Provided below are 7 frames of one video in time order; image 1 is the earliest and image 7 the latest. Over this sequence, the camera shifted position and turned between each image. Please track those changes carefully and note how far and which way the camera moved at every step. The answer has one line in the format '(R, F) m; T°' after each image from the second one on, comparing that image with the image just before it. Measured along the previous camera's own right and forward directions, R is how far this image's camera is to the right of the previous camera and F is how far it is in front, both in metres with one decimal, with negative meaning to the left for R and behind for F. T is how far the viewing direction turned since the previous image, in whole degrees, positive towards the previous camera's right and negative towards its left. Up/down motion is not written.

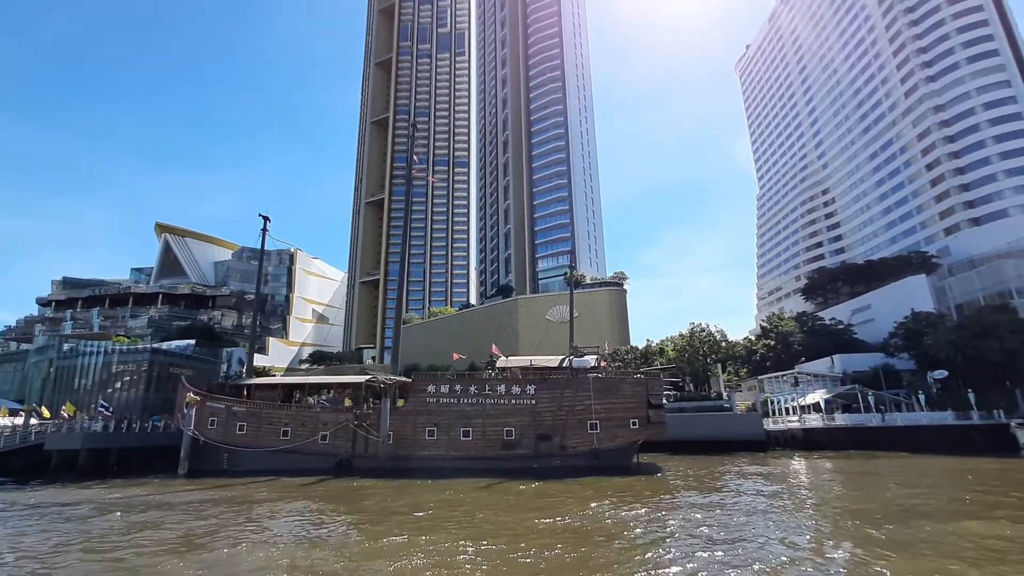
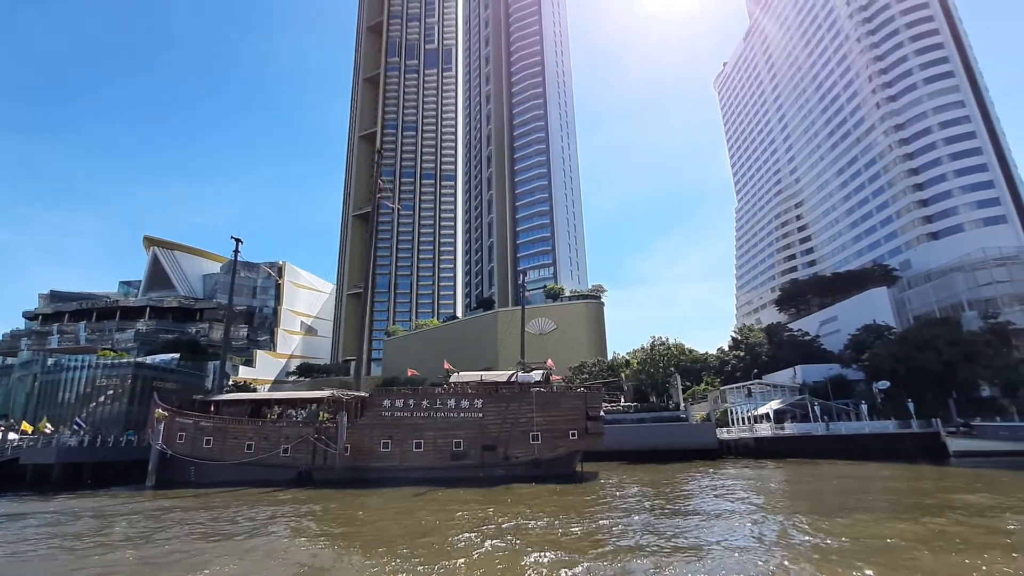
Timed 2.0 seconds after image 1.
(+1.7, -1.2) m; +1°
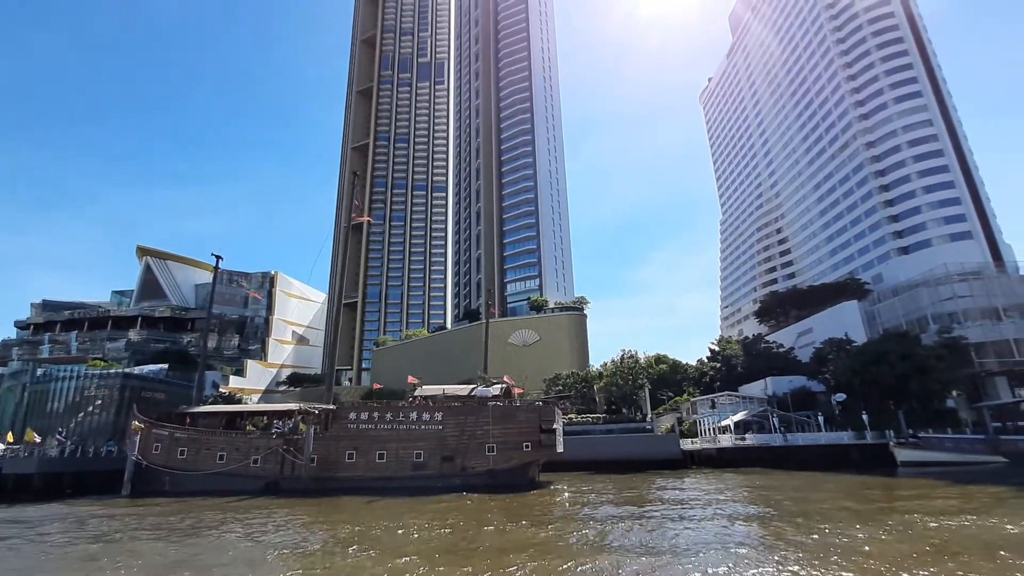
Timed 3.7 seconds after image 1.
(+1.5, -1.1) m; 0°
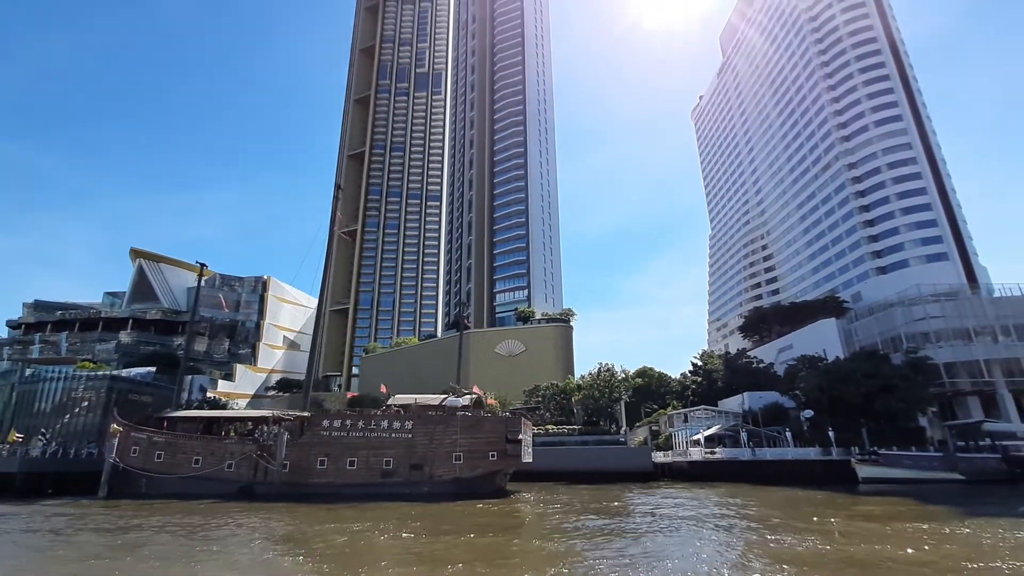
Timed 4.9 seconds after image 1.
(+1.0, -0.7) m; 0°
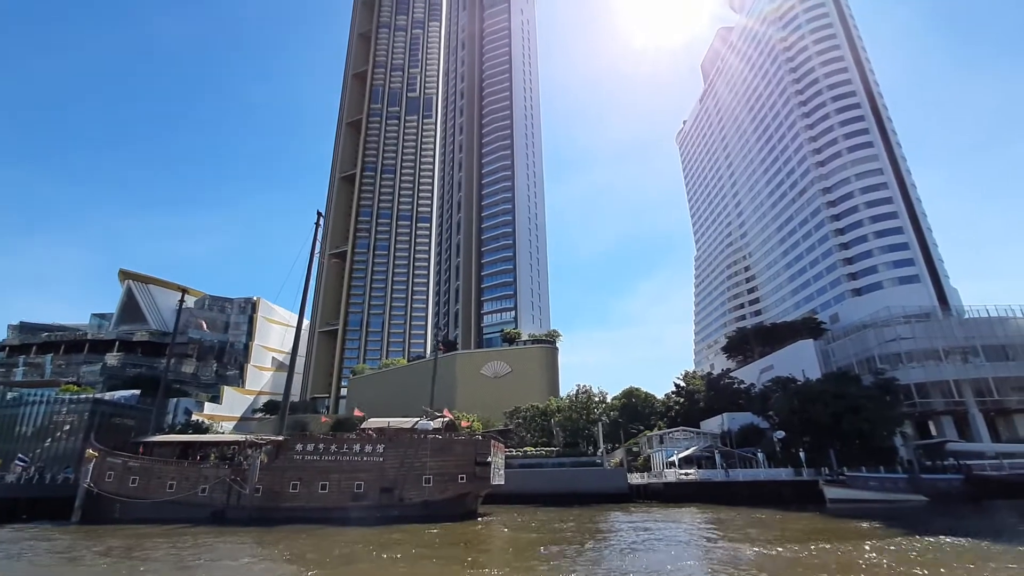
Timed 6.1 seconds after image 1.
(+1.0, -0.7) m; +1°
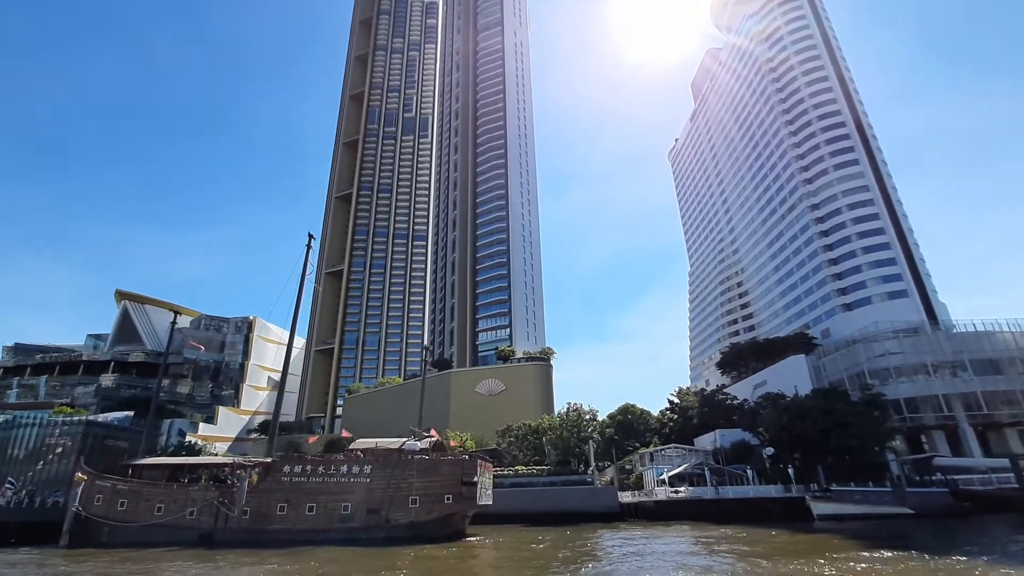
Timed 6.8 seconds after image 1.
(+0.6, -0.4) m; 0°
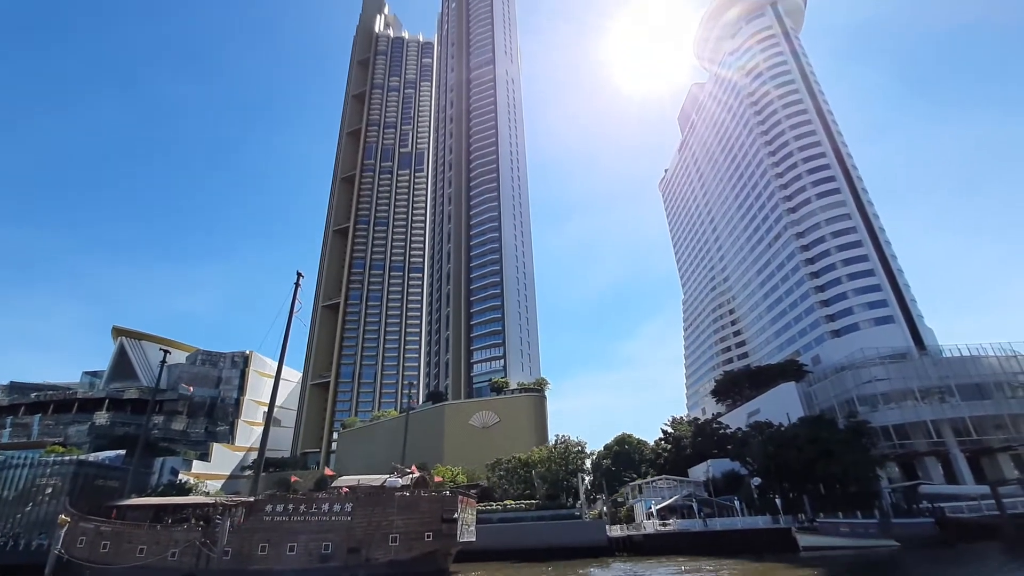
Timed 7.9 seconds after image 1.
(+0.9, -0.6) m; 0°
